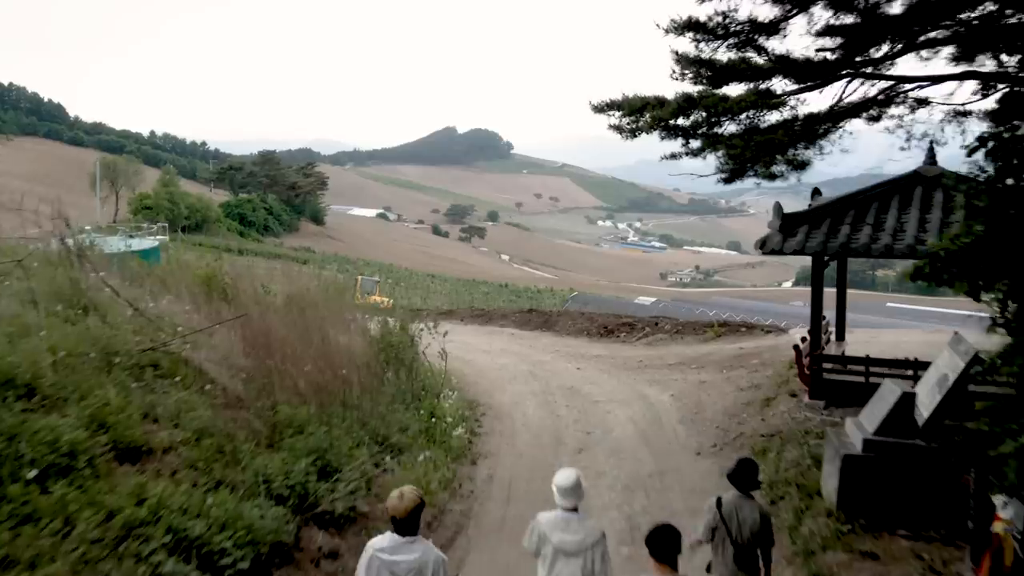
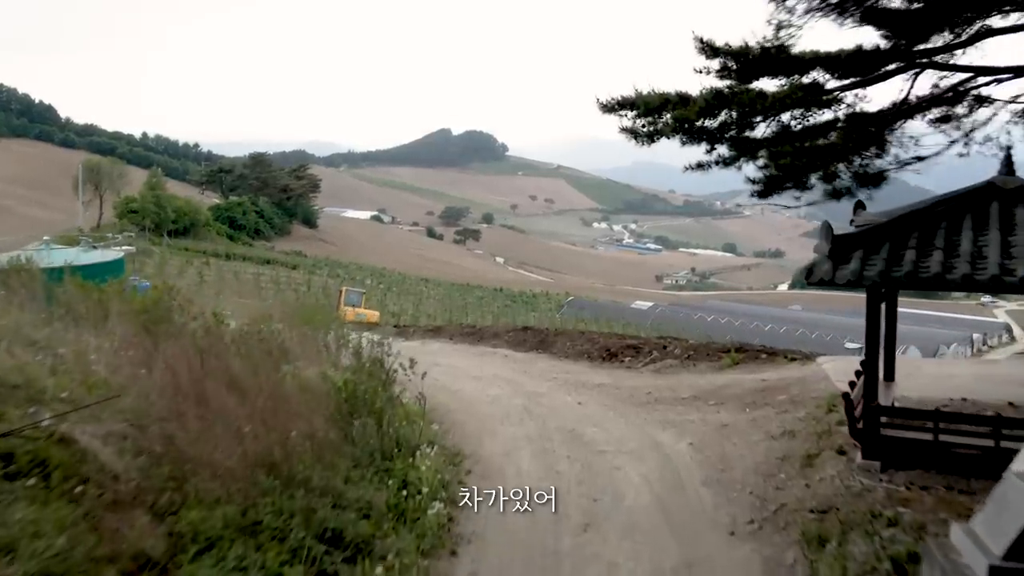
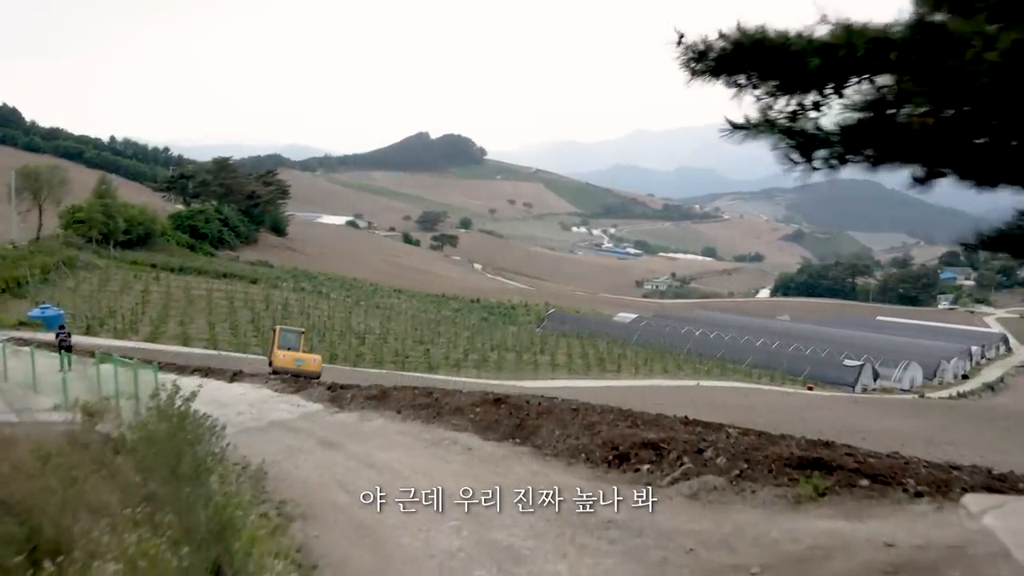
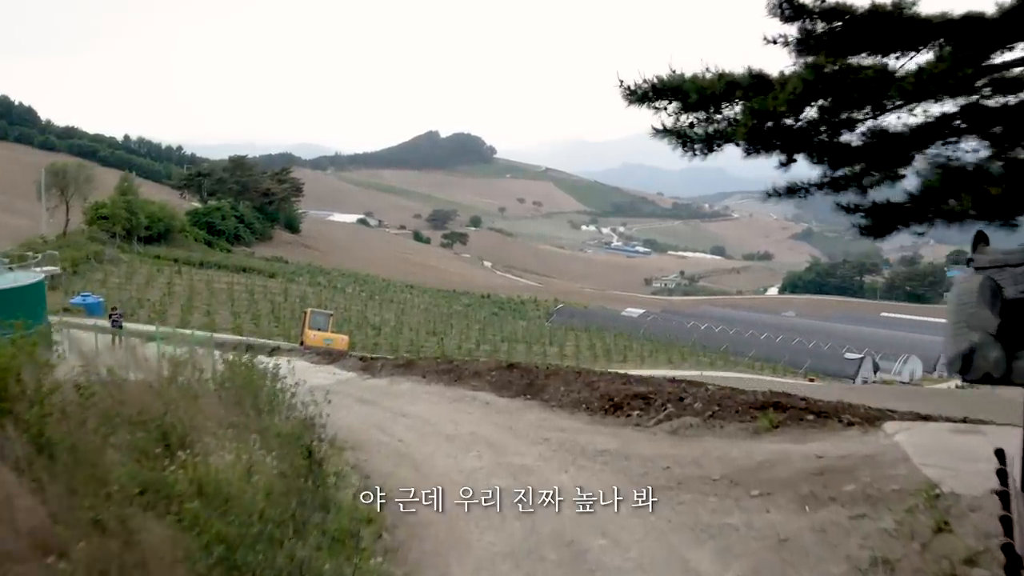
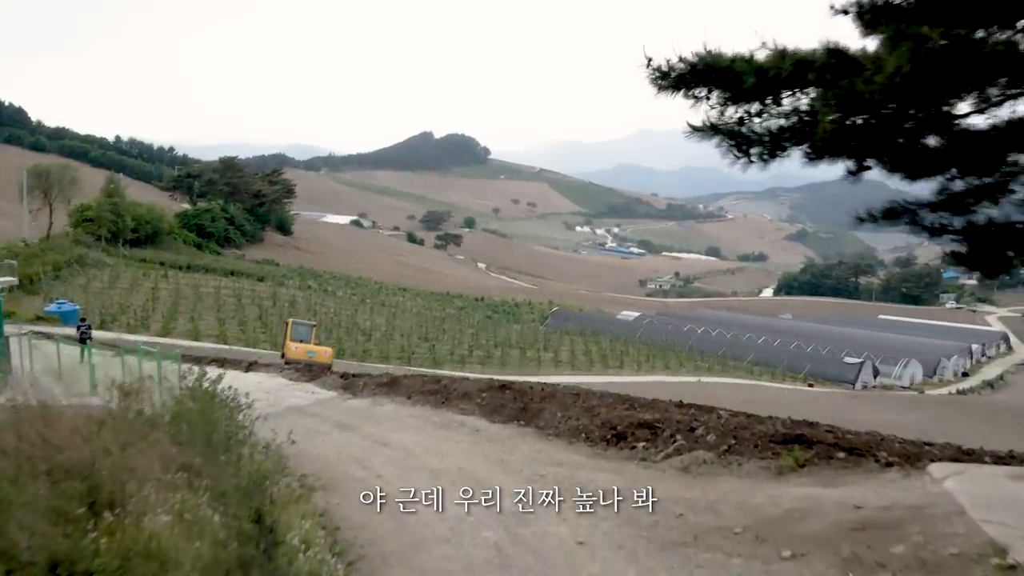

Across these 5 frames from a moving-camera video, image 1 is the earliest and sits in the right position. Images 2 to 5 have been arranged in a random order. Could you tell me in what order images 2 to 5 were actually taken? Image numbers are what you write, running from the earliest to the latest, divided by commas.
2, 4, 5, 3
